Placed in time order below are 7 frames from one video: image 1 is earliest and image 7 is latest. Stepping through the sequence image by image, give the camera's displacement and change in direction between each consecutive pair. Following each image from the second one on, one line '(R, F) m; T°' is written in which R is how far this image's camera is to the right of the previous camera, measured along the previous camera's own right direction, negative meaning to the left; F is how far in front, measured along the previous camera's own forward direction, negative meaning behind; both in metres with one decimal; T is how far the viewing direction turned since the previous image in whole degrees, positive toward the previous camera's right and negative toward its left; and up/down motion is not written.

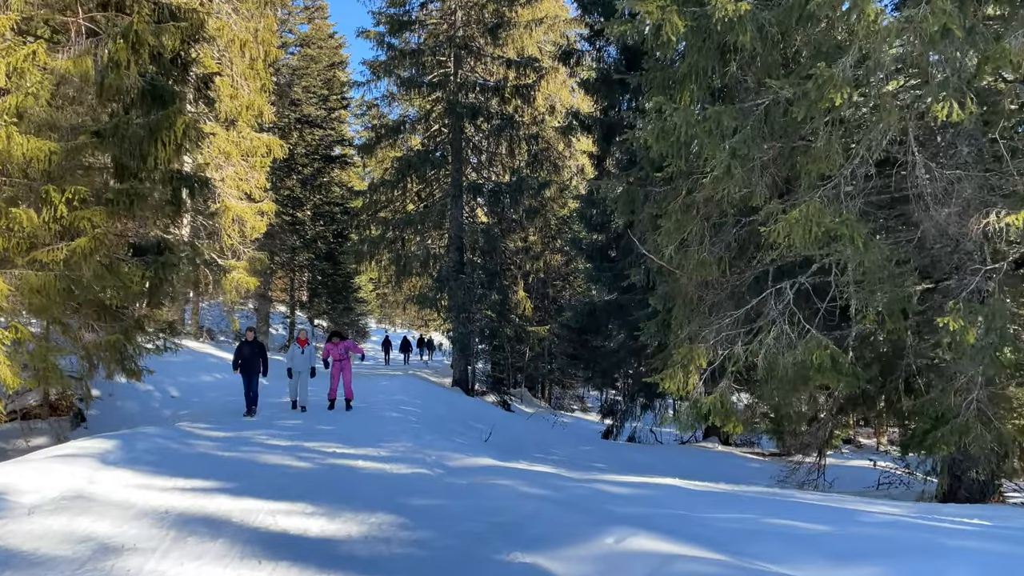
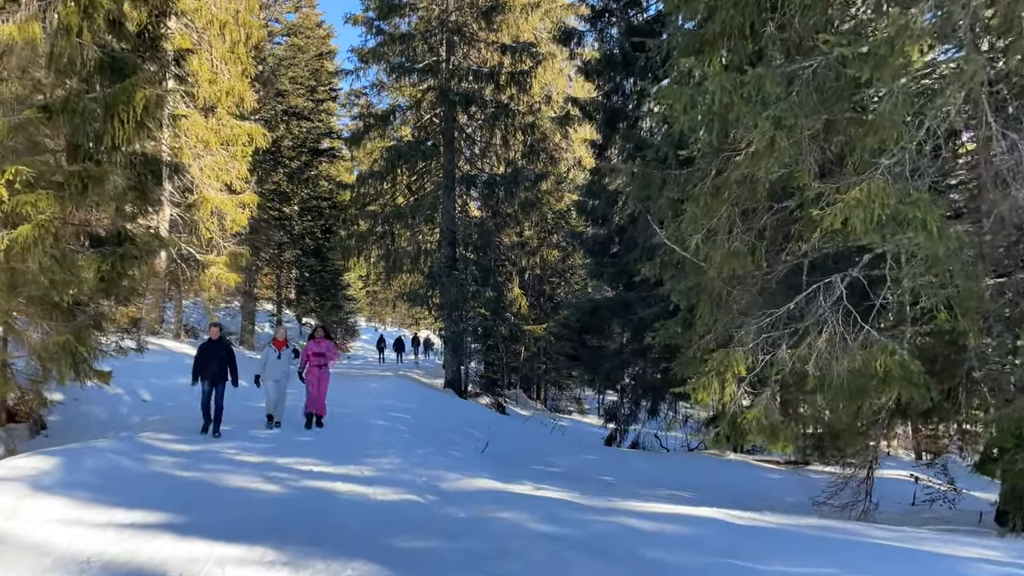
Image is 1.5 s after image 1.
(-0.1, +0.9) m; +1°
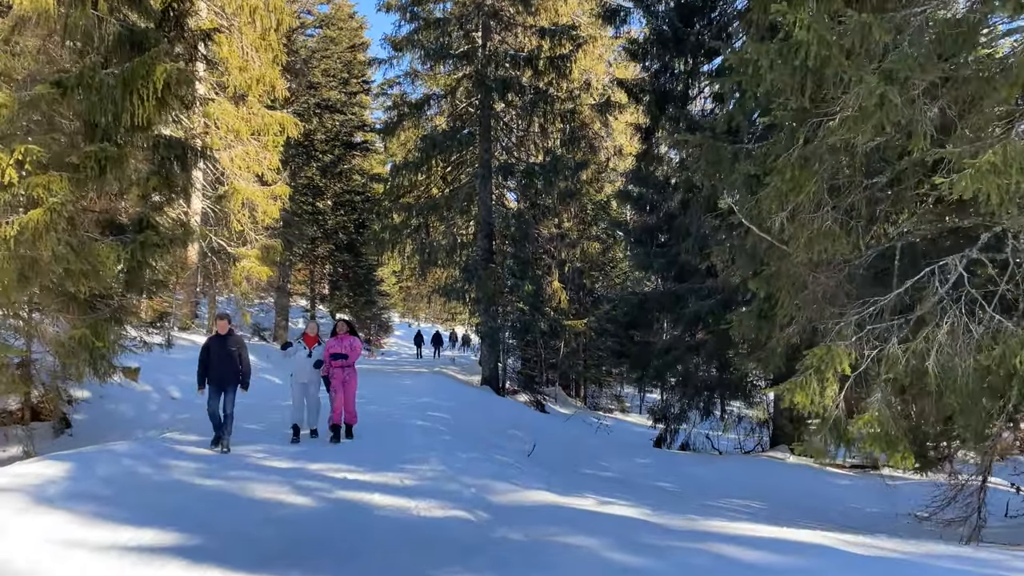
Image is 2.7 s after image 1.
(-0.2, +0.7) m; -2°
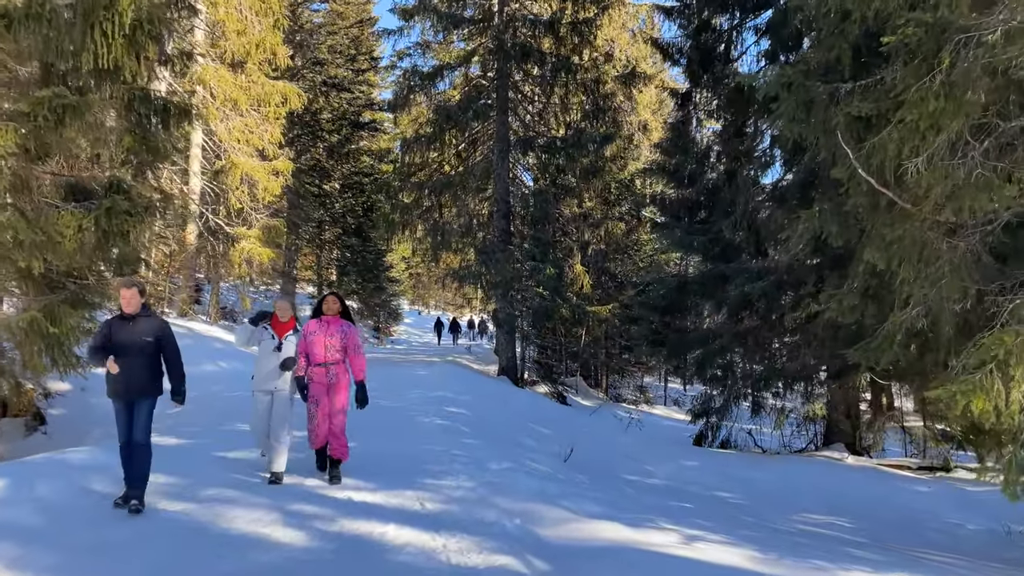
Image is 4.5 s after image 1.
(-0.2, +1.2) m; -1°
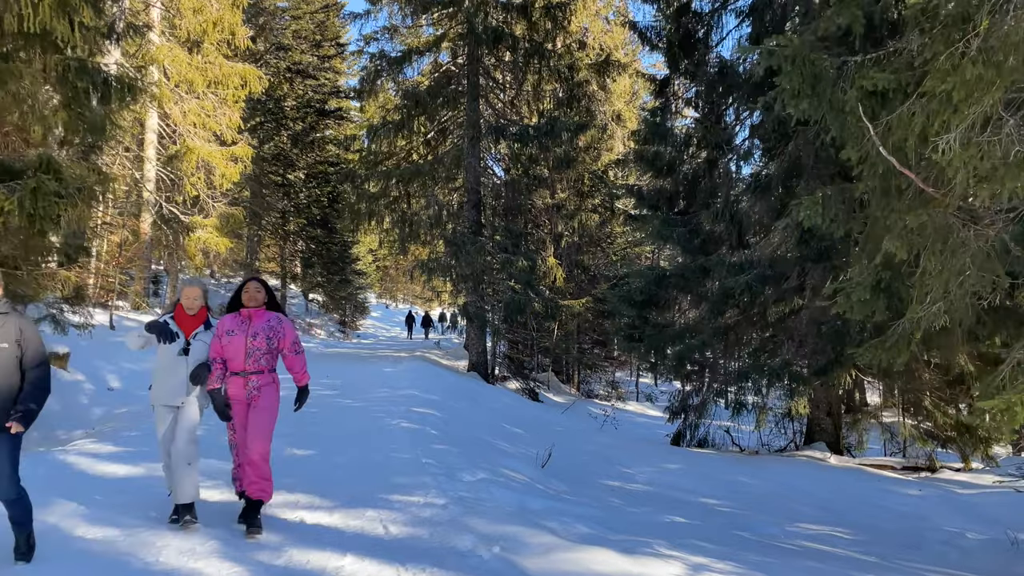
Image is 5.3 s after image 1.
(0.0, +0.5) m; +2°
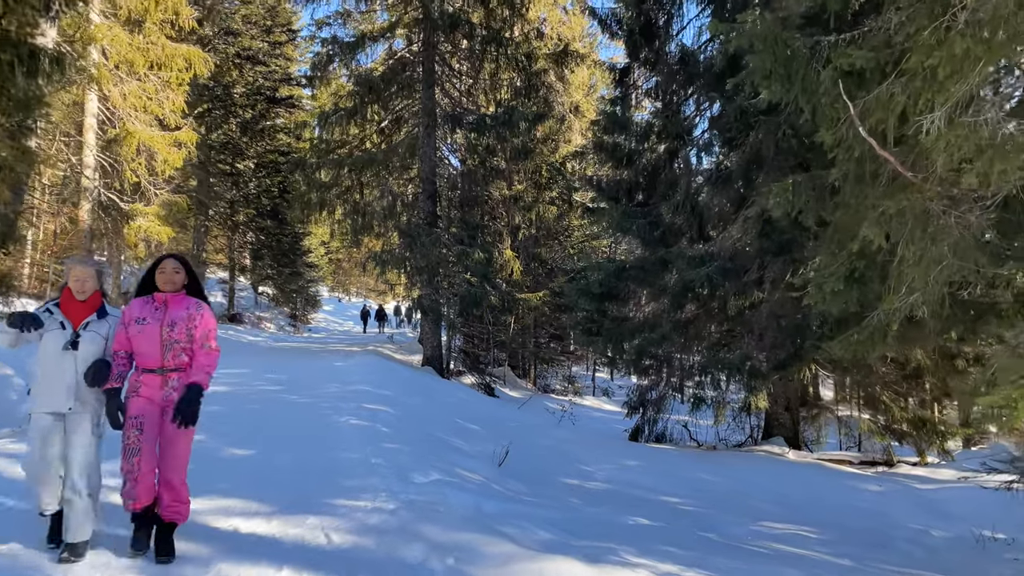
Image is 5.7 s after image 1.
(0.0, +0.3) m; +3°
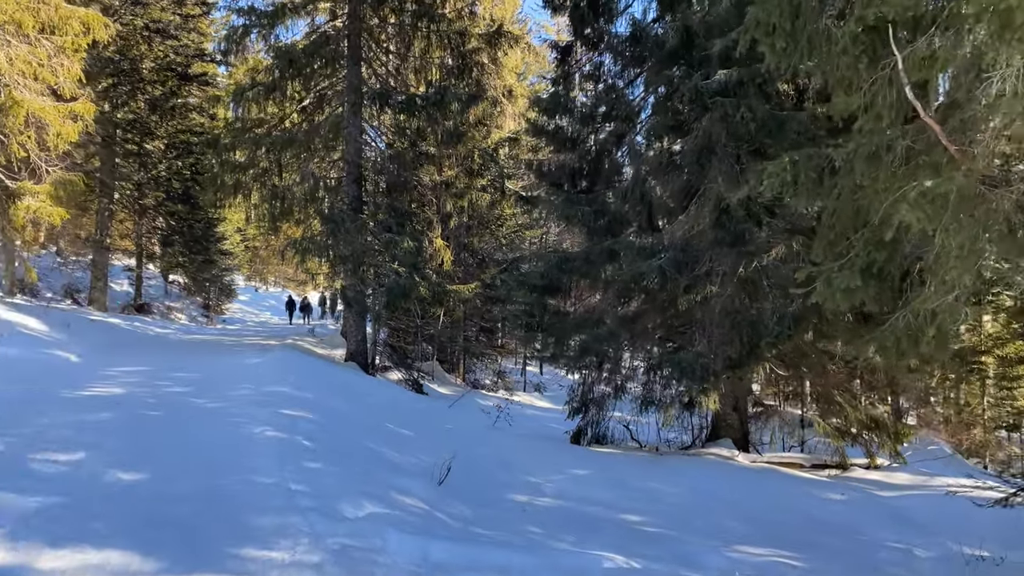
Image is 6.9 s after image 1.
(-0.1, +0.8) m; +5°
